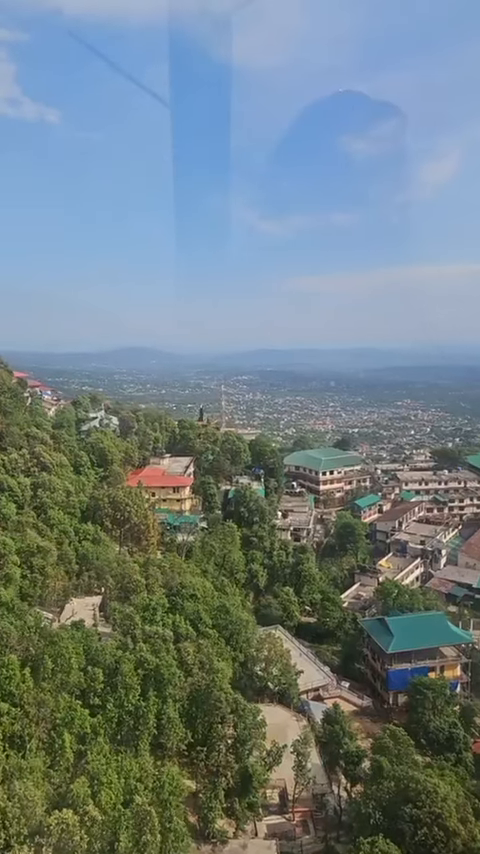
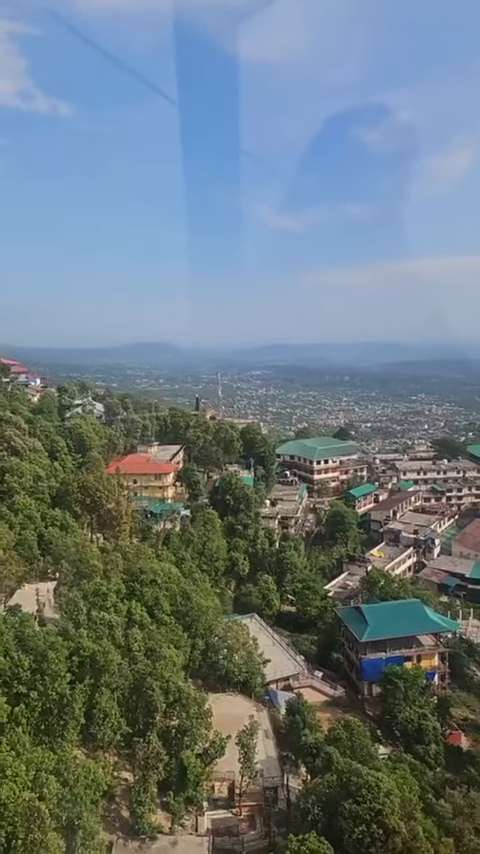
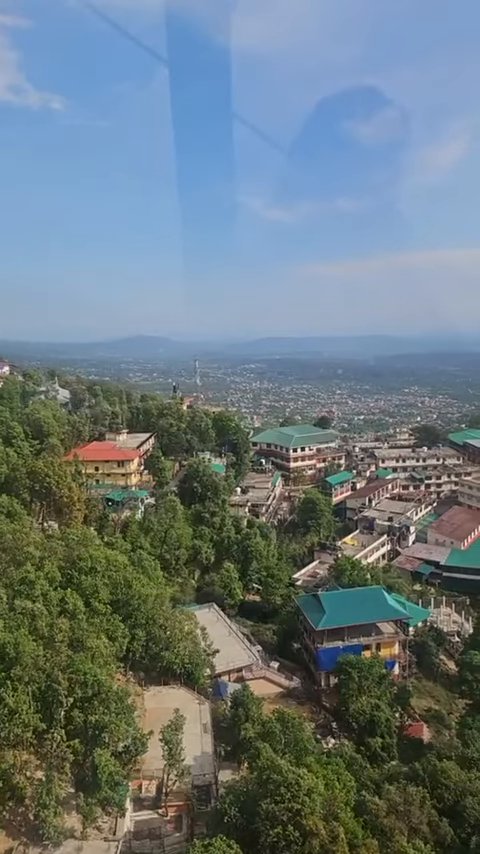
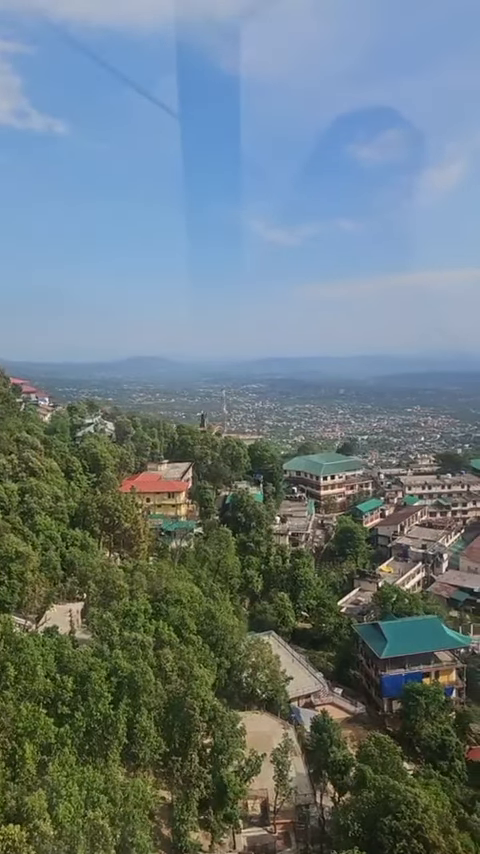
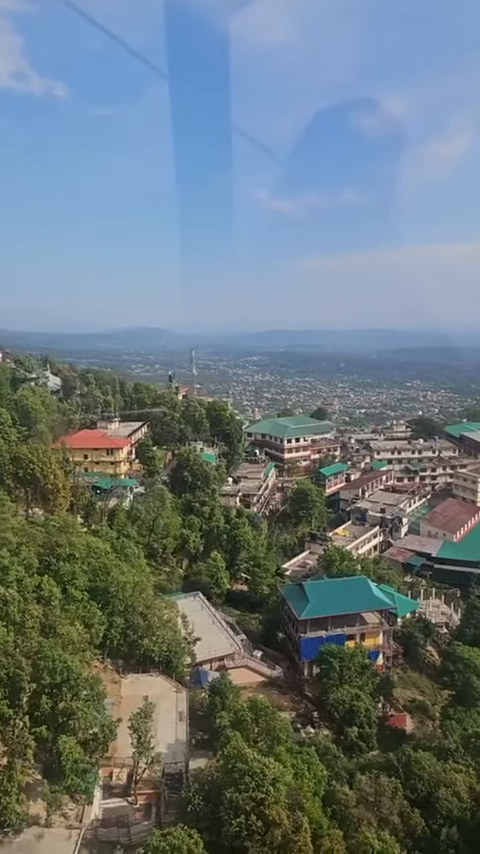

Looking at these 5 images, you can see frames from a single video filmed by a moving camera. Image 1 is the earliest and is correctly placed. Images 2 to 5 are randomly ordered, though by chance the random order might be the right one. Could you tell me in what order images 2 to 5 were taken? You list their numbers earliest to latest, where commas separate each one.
4, 2, 3, 5
